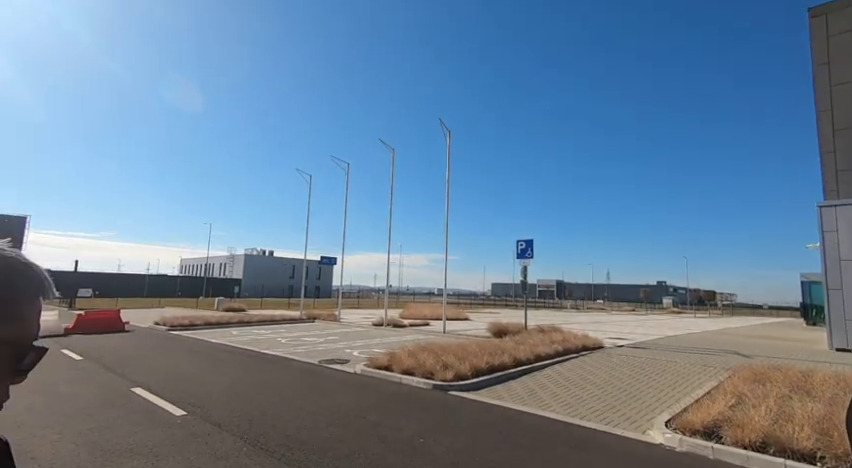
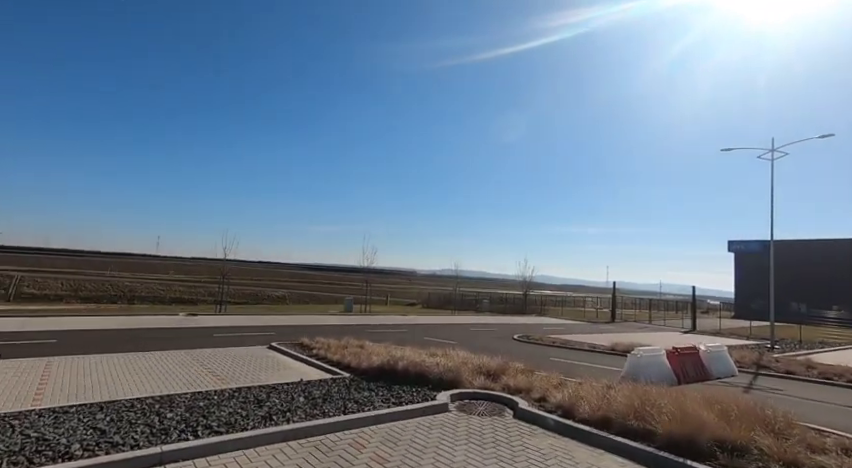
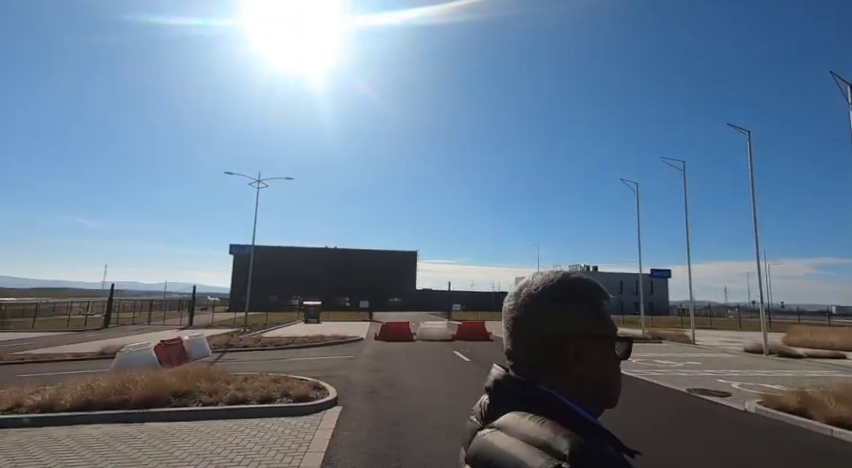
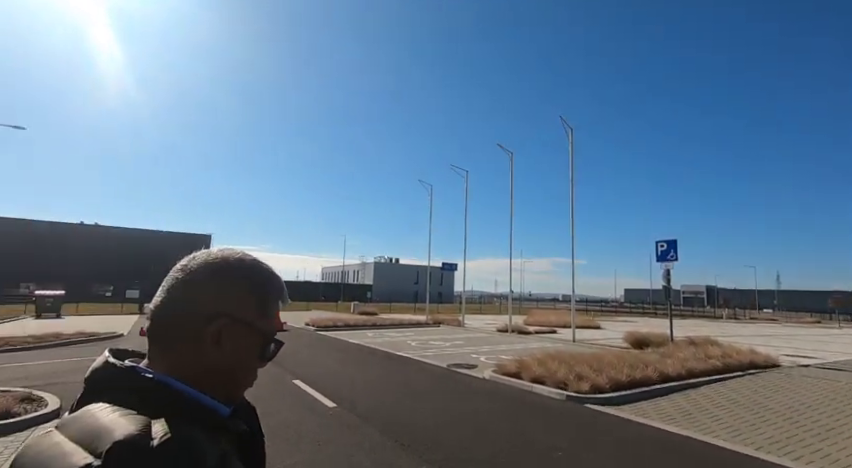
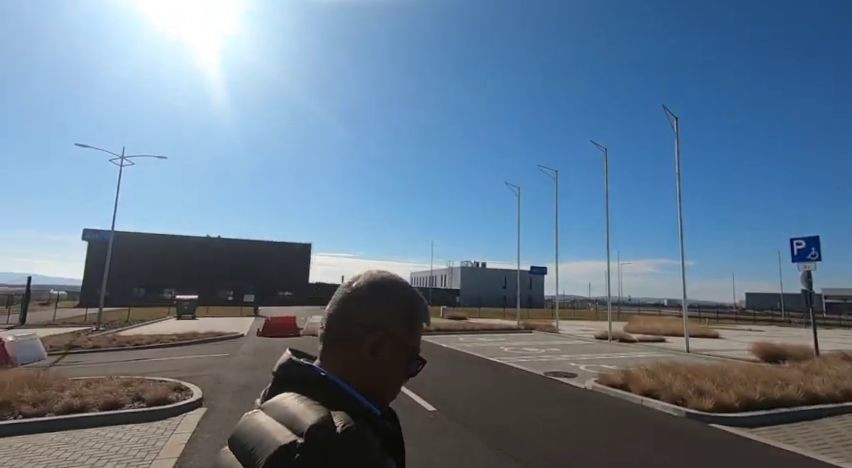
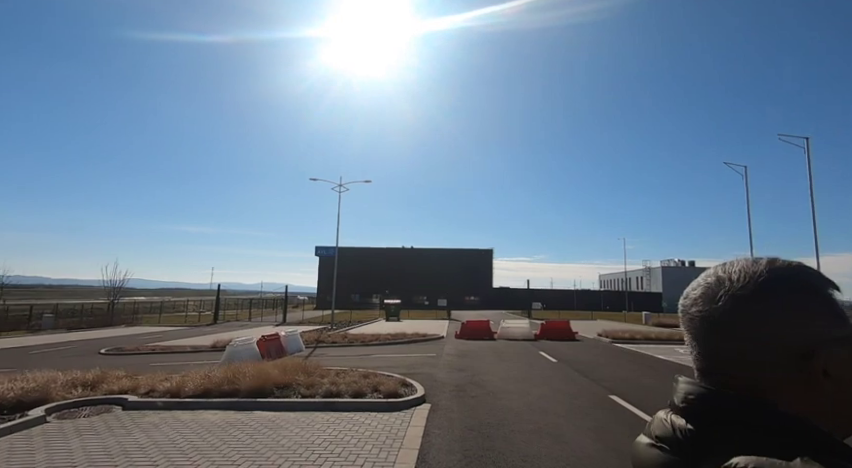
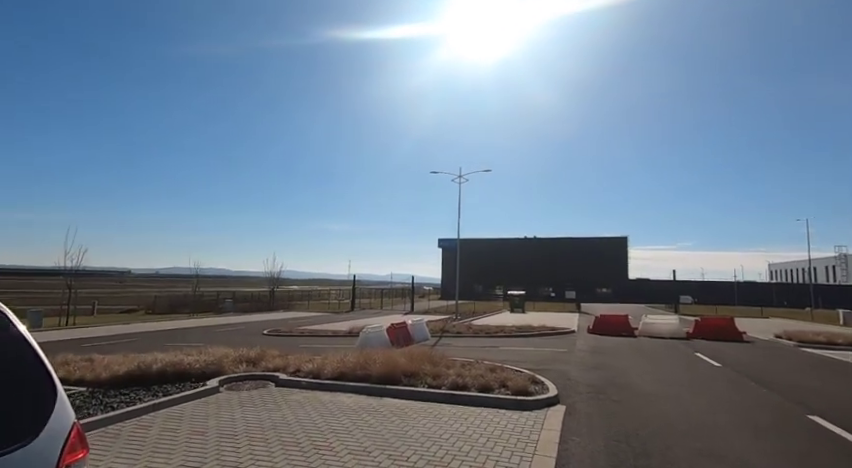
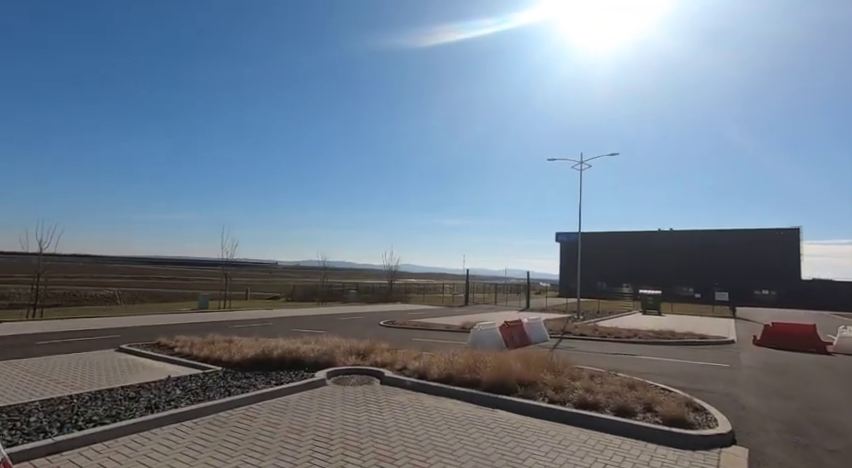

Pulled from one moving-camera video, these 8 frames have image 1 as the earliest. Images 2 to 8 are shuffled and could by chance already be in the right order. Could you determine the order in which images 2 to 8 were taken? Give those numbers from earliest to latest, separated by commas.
4, 5, 3, 6, 7, 8, 2
